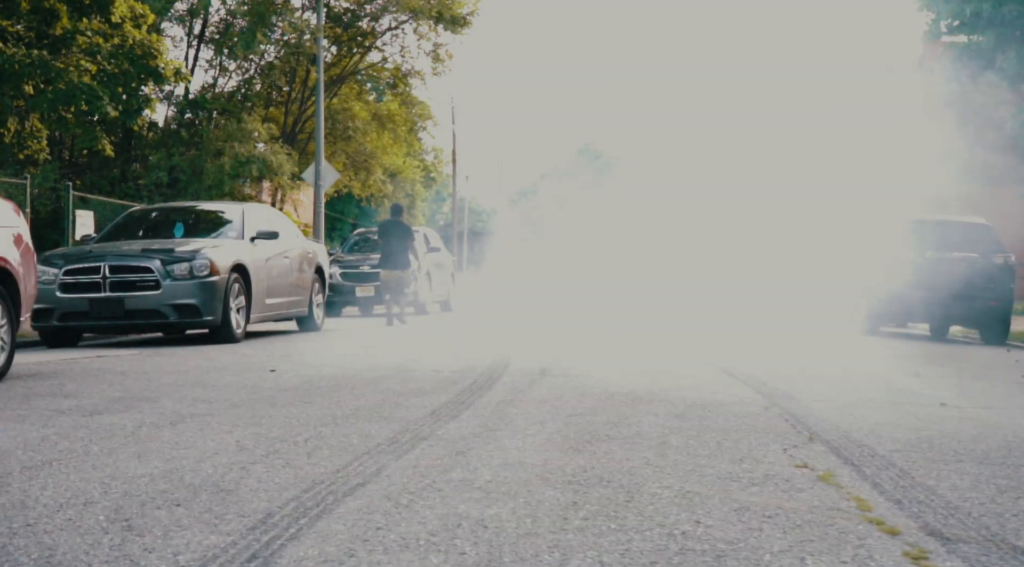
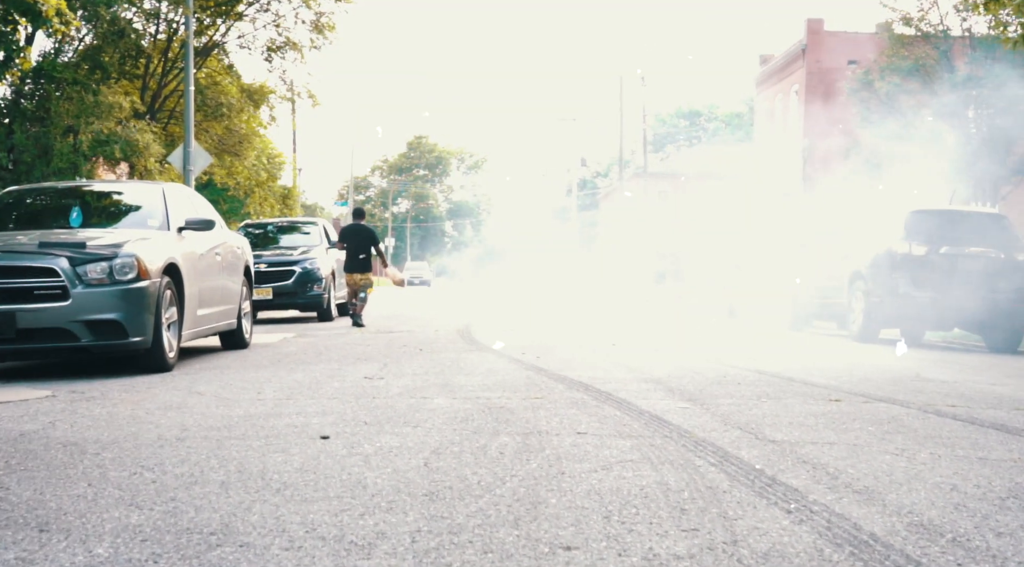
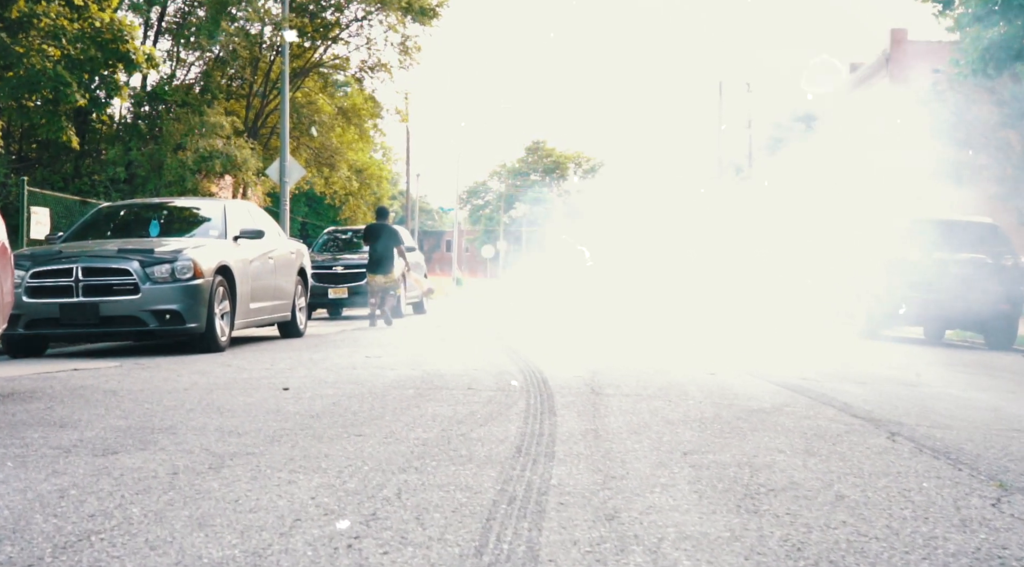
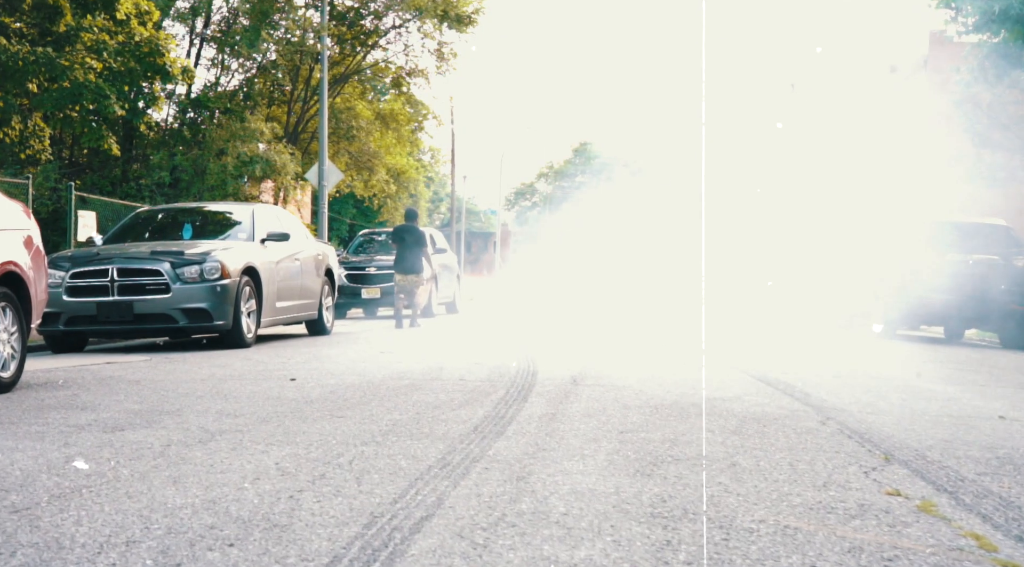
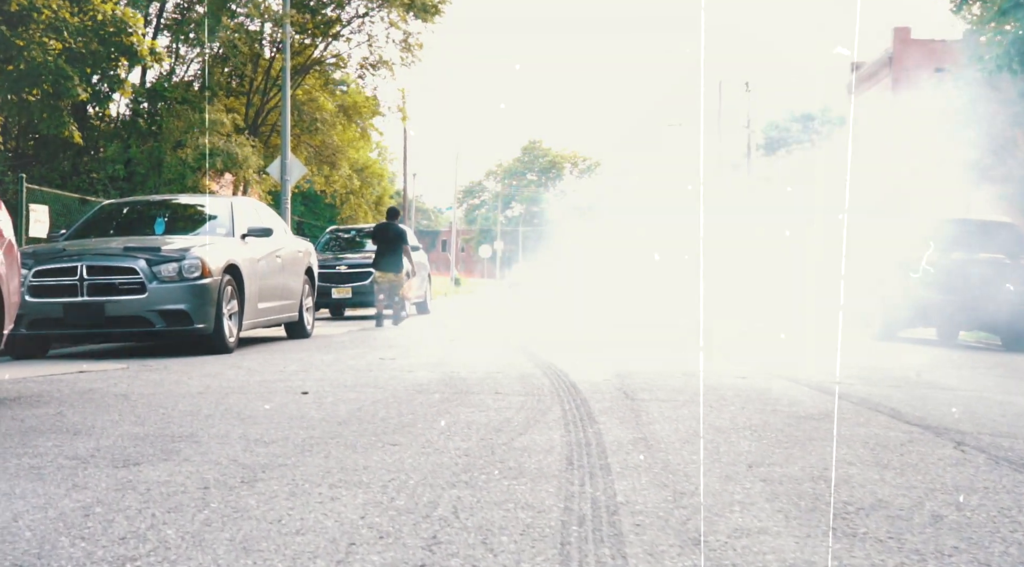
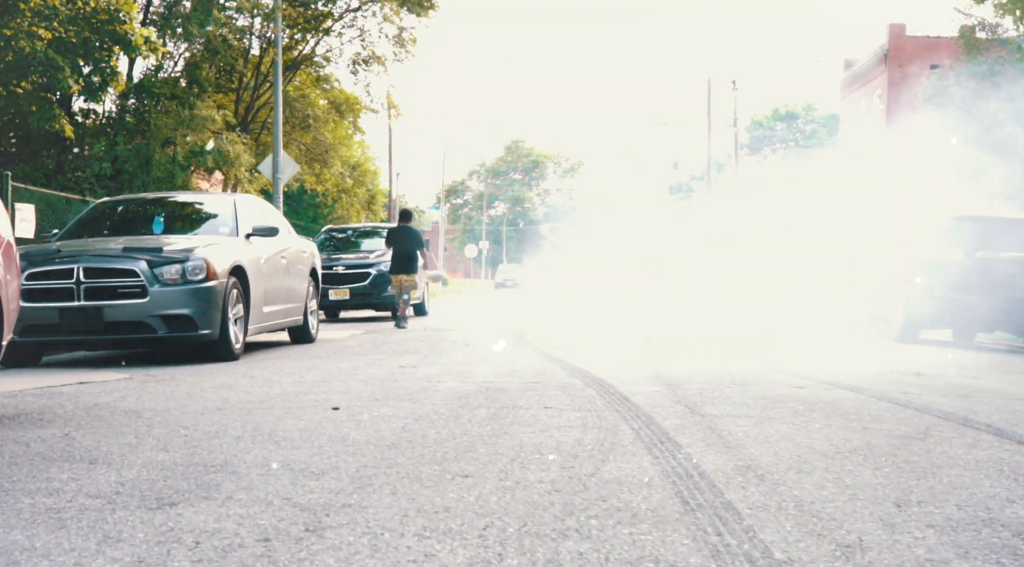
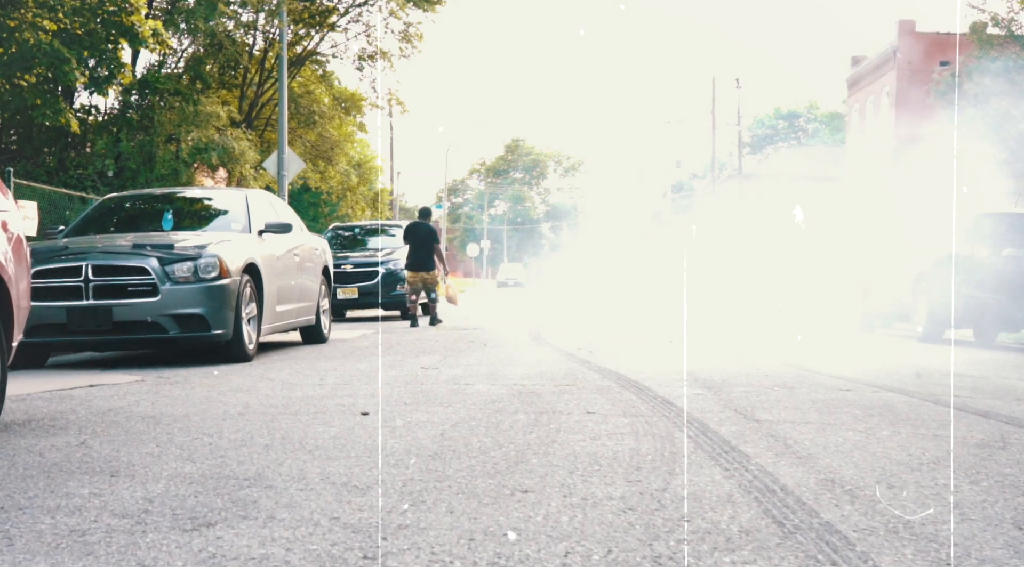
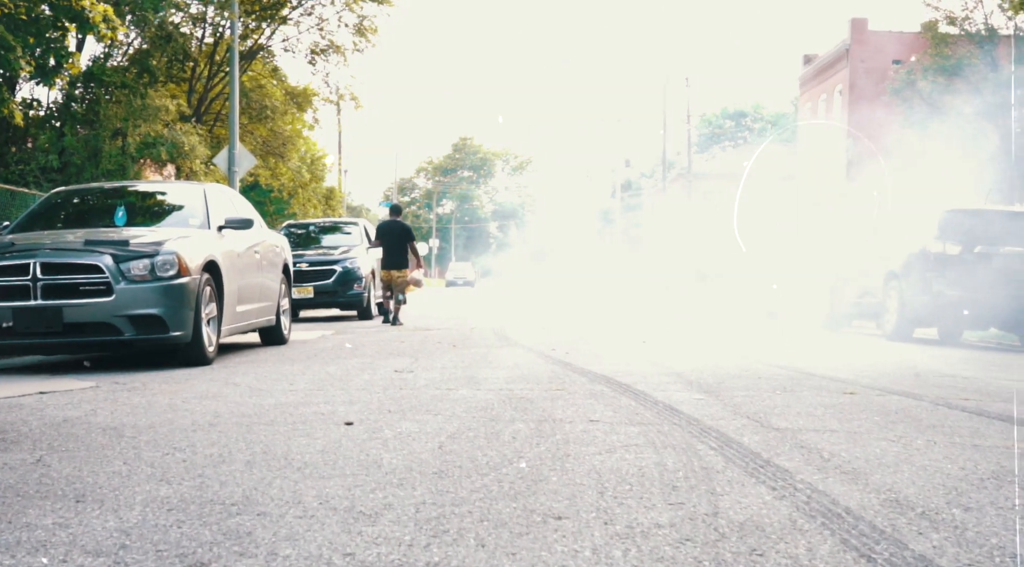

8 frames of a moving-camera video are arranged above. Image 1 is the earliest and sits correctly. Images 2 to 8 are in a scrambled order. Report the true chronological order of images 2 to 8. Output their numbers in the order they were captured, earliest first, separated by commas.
4, 3, 5, 6, 7, 8, 2
